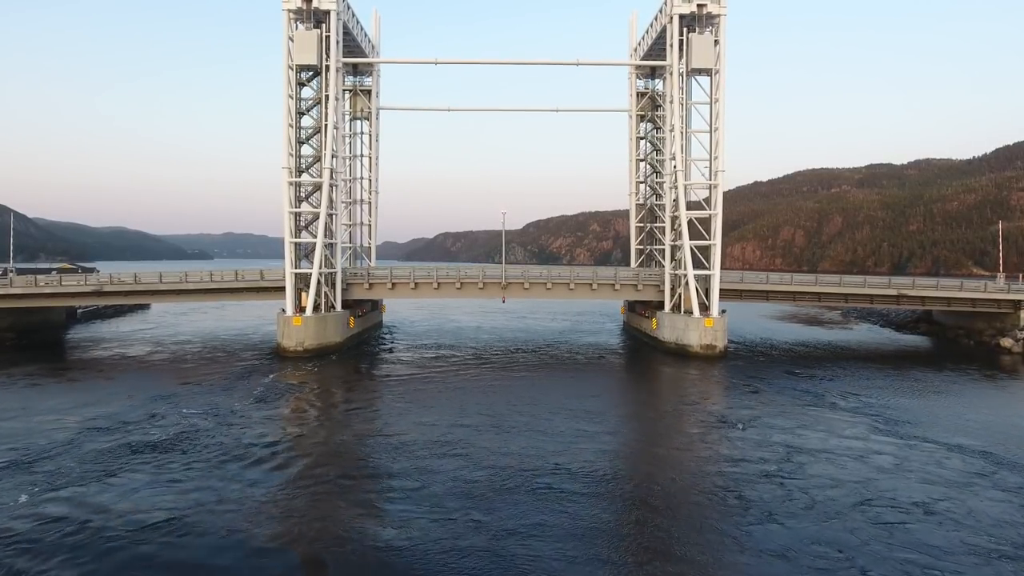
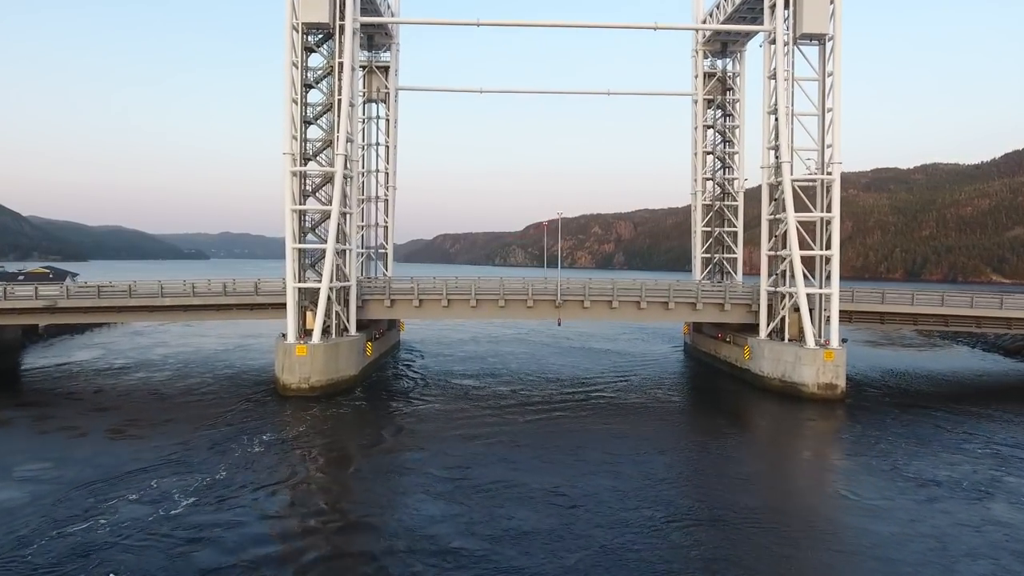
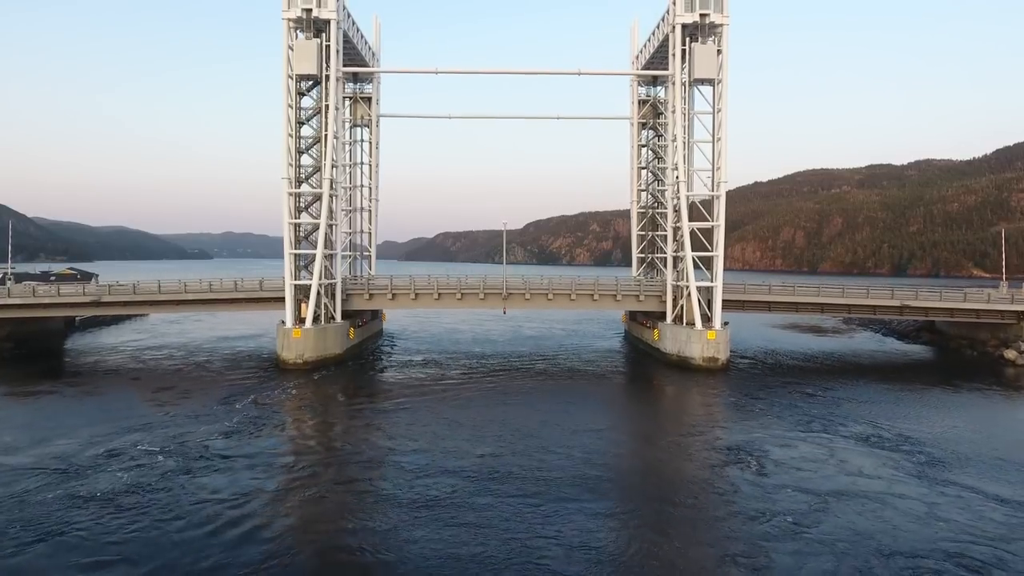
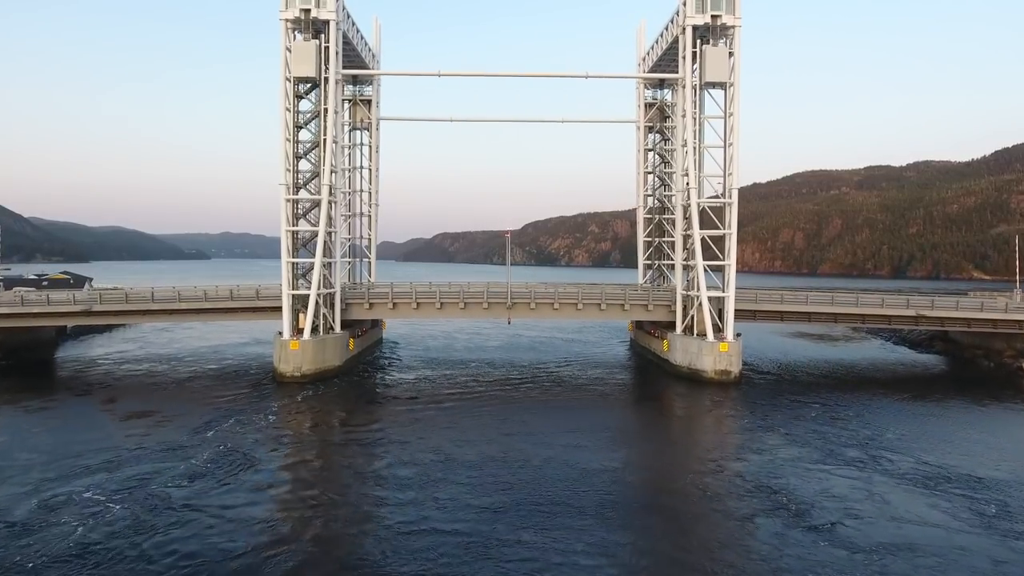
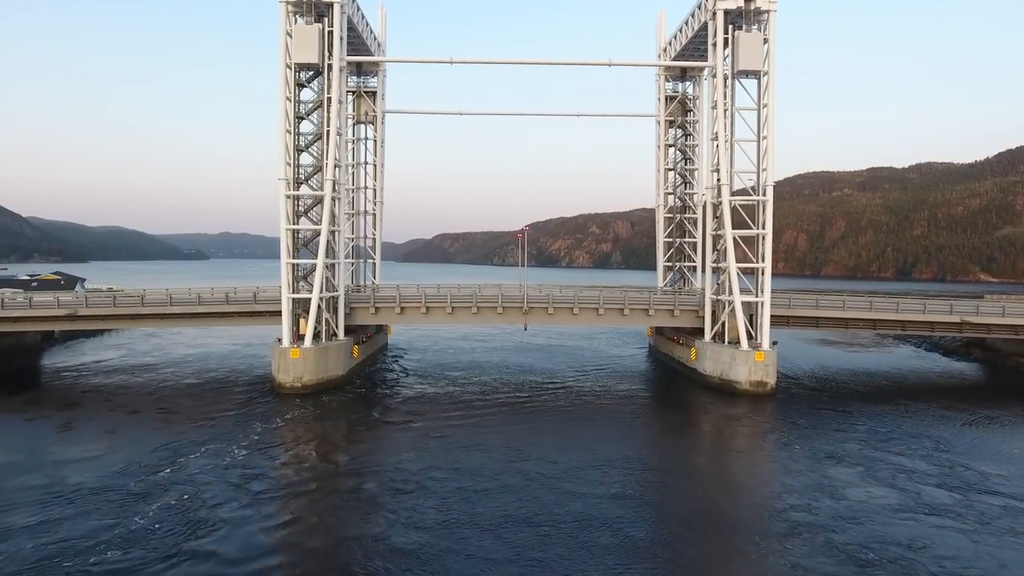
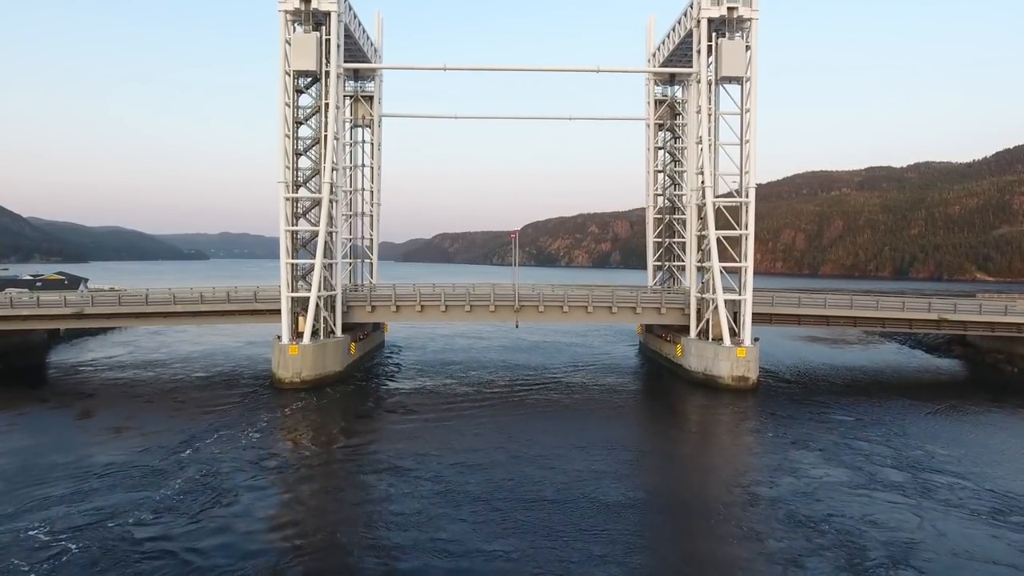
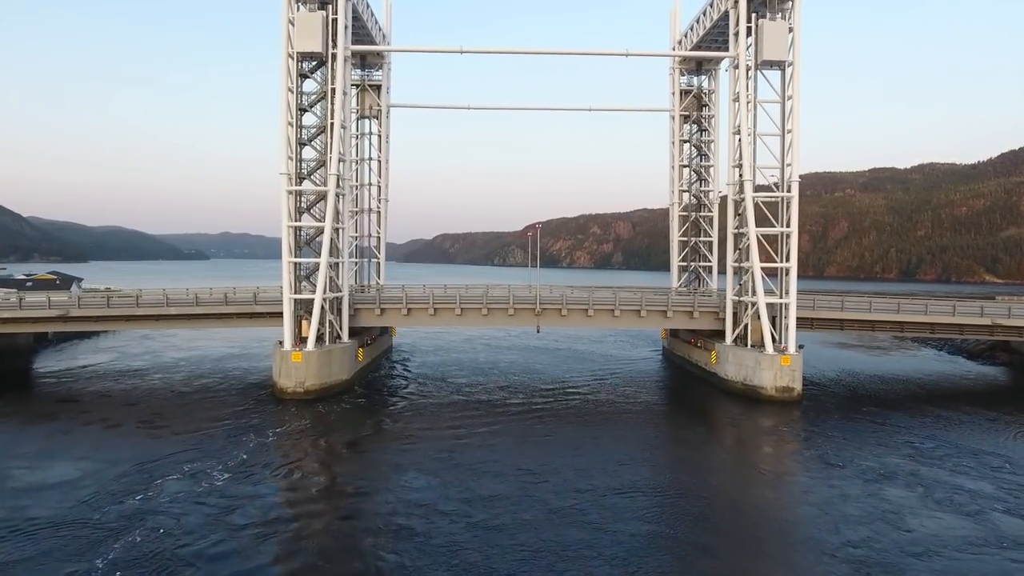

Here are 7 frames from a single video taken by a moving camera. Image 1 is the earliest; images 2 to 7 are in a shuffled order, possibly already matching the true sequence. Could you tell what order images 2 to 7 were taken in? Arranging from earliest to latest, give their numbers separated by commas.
3, 4, 6, 5, 7, 2
